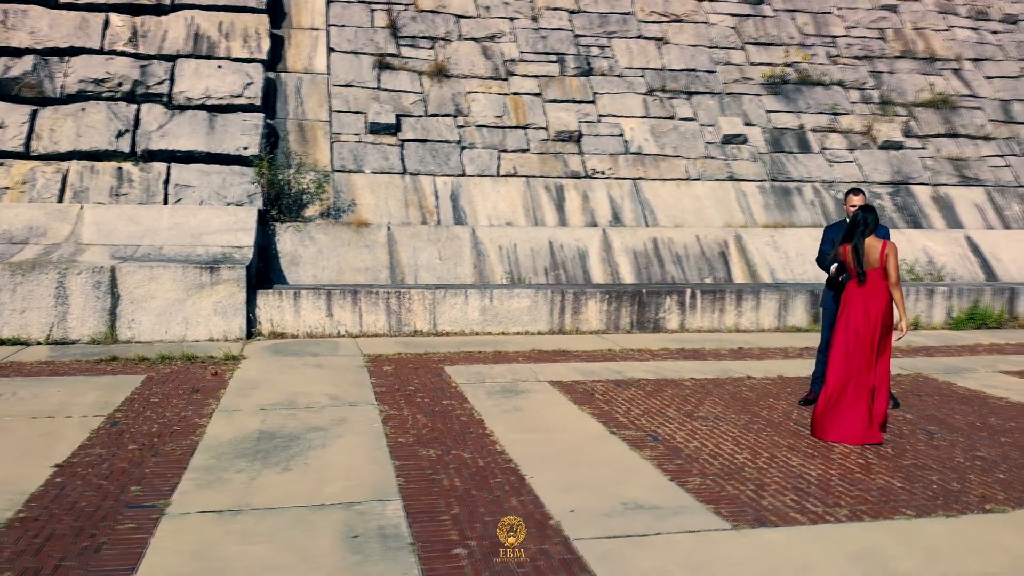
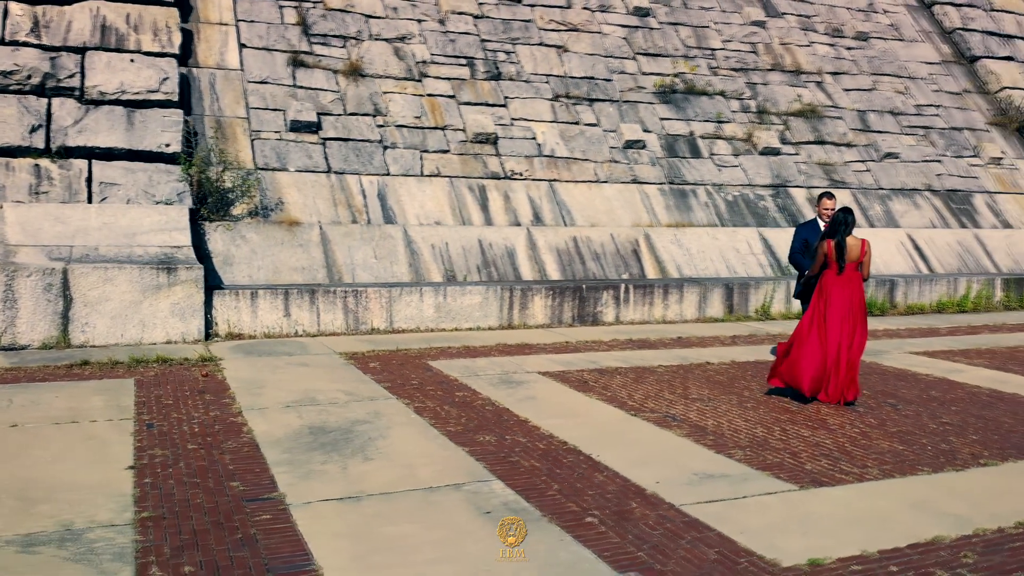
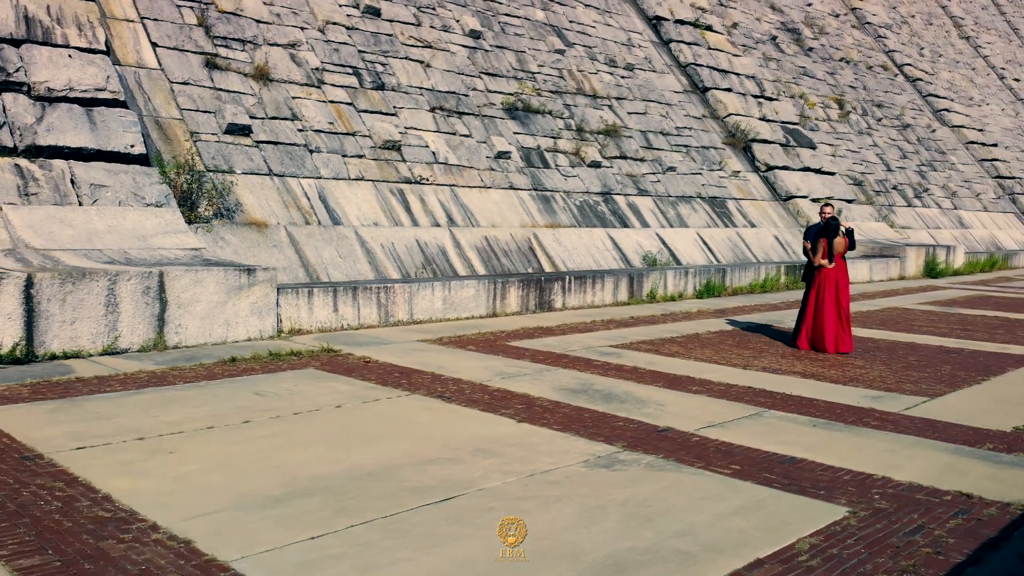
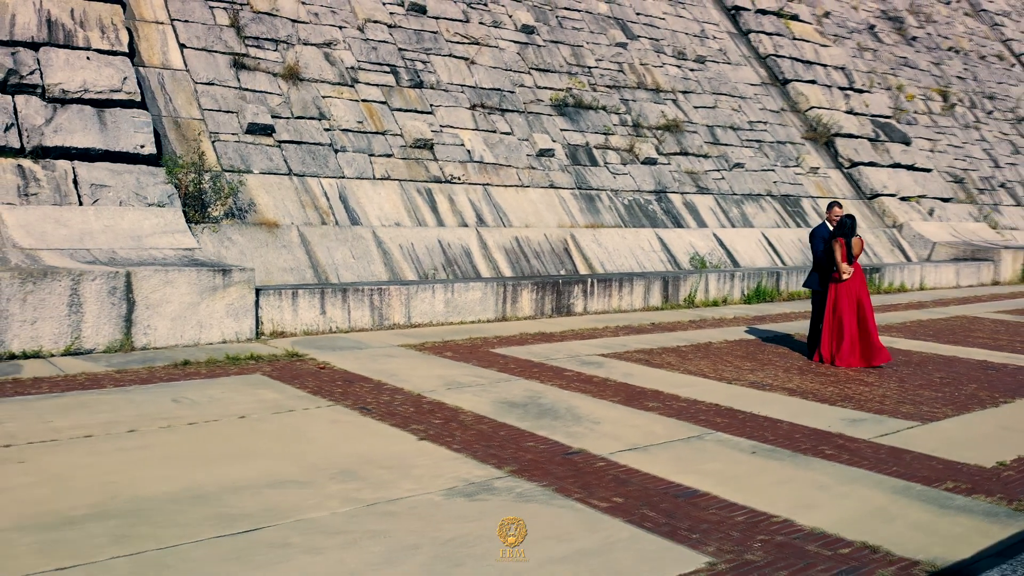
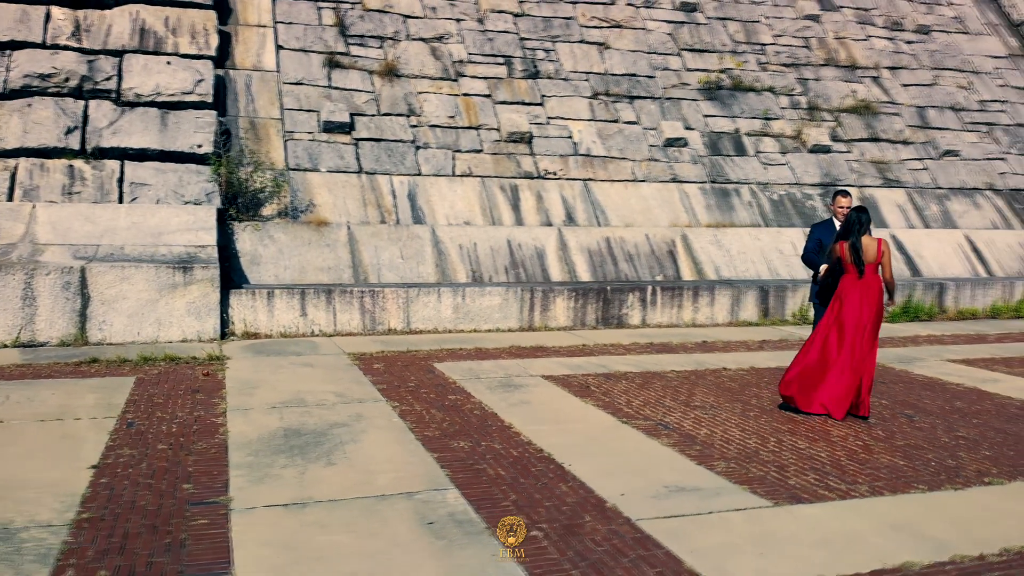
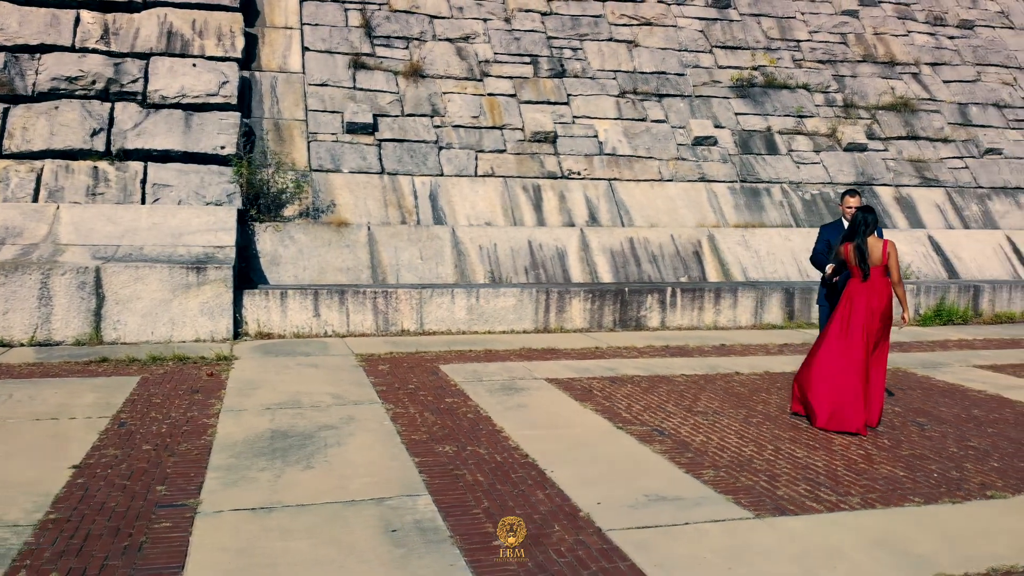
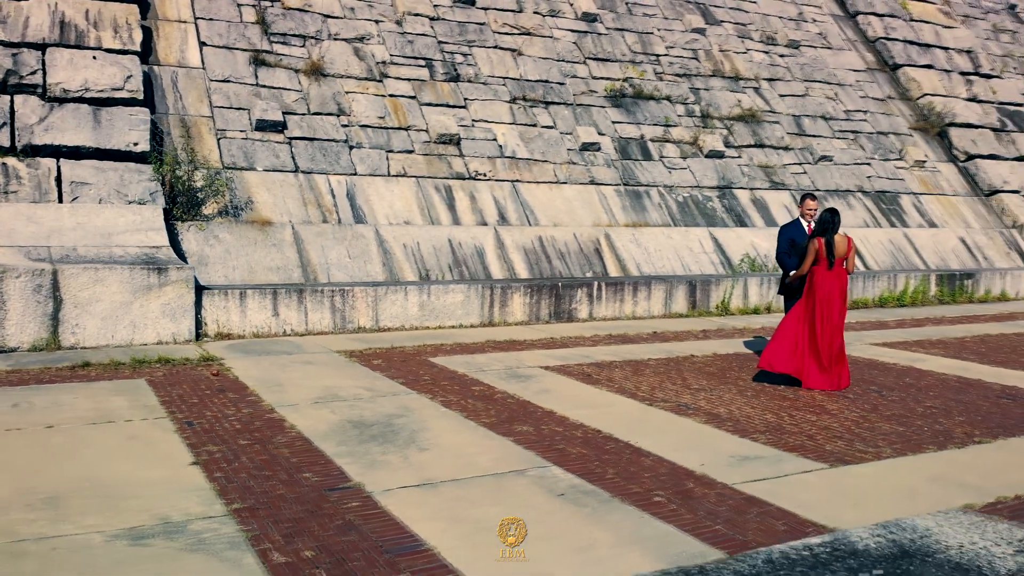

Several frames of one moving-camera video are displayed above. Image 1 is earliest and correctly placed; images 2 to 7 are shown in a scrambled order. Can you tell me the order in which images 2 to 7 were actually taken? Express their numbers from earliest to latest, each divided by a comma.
6, 5, 2, 7, 4, 3
